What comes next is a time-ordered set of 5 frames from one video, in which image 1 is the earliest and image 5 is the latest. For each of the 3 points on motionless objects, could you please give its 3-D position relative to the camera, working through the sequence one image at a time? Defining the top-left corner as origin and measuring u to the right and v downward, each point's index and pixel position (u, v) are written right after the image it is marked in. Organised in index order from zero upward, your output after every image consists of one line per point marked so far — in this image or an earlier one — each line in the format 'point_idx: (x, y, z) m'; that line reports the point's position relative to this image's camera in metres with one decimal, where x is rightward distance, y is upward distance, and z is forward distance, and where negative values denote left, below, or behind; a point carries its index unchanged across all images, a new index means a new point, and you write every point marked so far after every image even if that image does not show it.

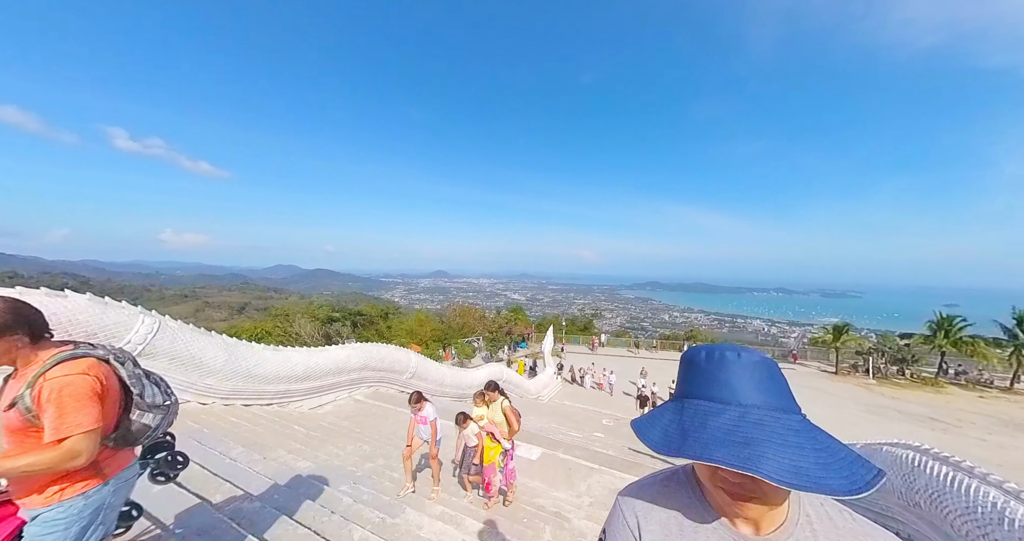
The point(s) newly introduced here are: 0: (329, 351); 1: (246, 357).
0: (-4.0, -1.7, +7.6) m
1: (-4.7, -1.5, +6.3) m
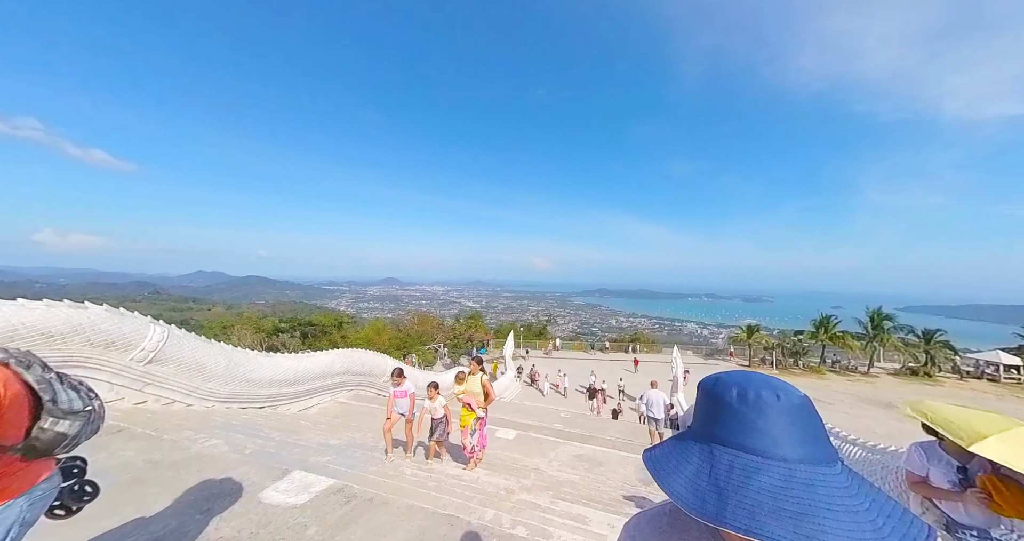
0: (-4.6, -2.0, +8.2) m
1: (-5.1, -1.8, +6.8) m
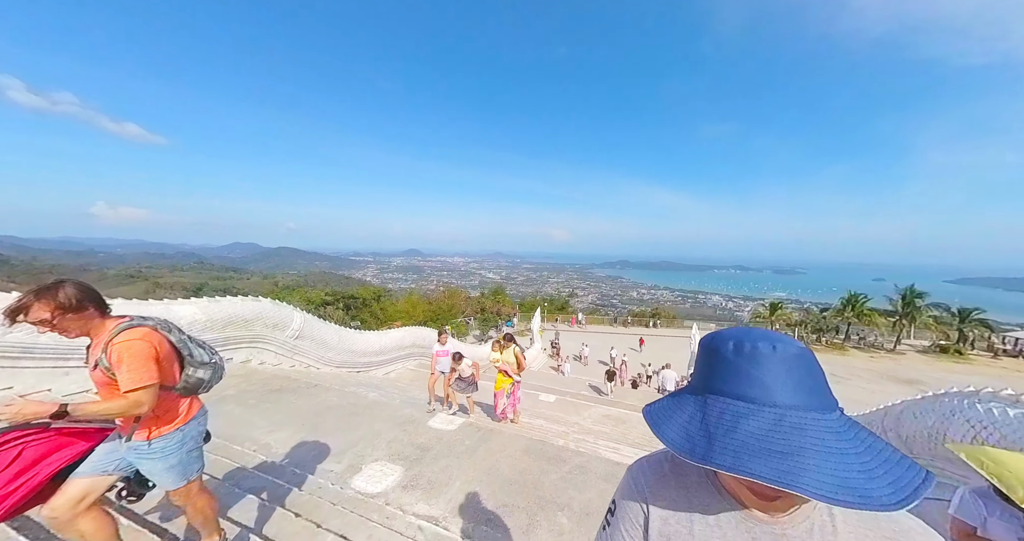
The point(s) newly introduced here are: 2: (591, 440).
0: (-3.4, -1.8, +10.2) m
1: (-4.1, -1.7, +8.9) m
2: (+1.1, -2.4, +4.9) m
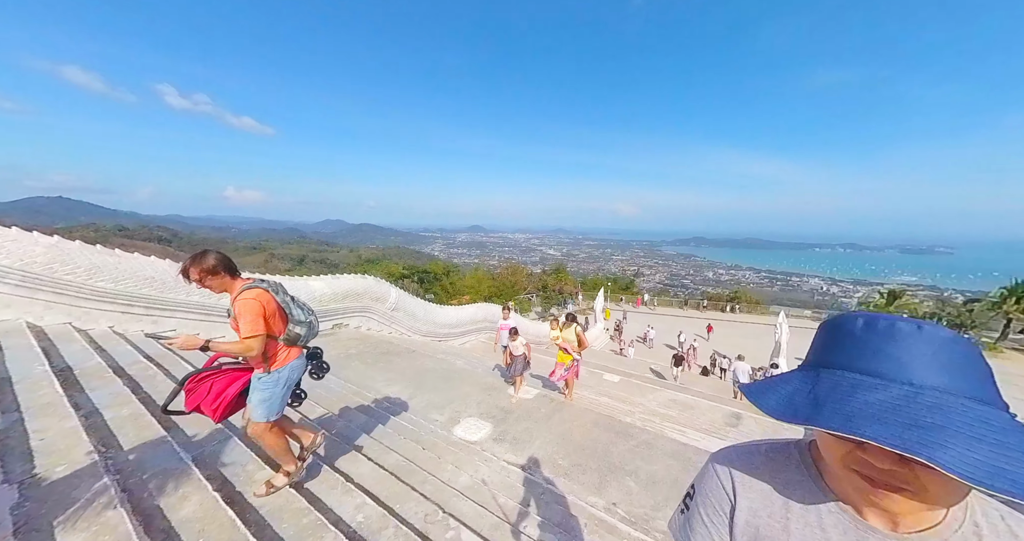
0: (-1.4, -1.2, +11.2) m
1: (-2.2, -1.2, +10.0) m
2: (+2.2, -2.2, +5.2) m
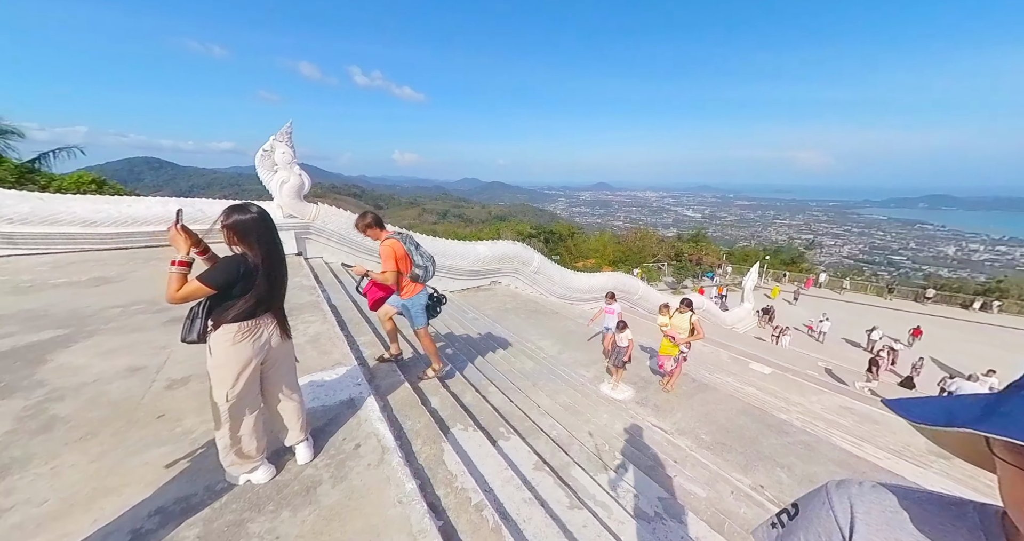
0: (+3.0, -0.3, +11.4) m
1: (+1.8, -0.2, +10.6) m
2: (+4.1, -2.1, +4.7) m
